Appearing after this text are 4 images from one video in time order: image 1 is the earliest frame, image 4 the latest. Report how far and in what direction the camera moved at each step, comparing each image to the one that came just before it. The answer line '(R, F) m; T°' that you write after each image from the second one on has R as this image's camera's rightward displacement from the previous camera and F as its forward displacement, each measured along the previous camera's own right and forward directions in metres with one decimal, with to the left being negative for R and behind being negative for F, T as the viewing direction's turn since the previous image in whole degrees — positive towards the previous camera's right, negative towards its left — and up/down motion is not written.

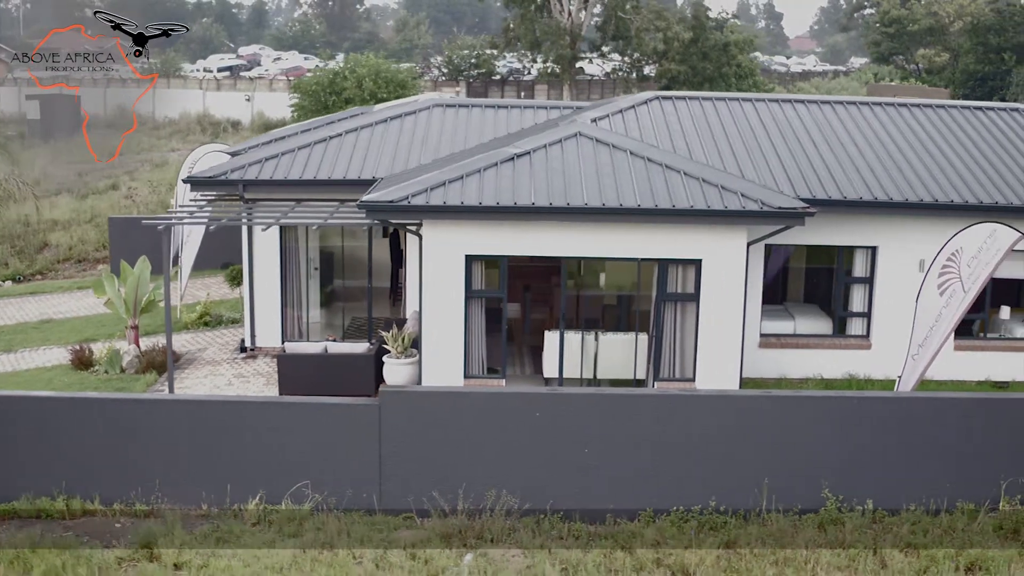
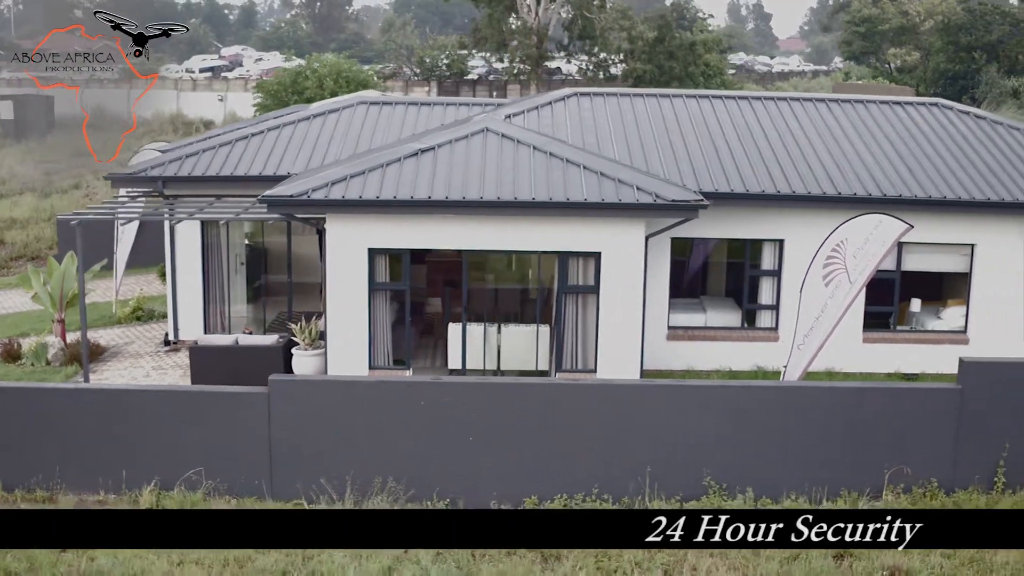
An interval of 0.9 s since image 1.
(+1.2, -0.2) m; 0°
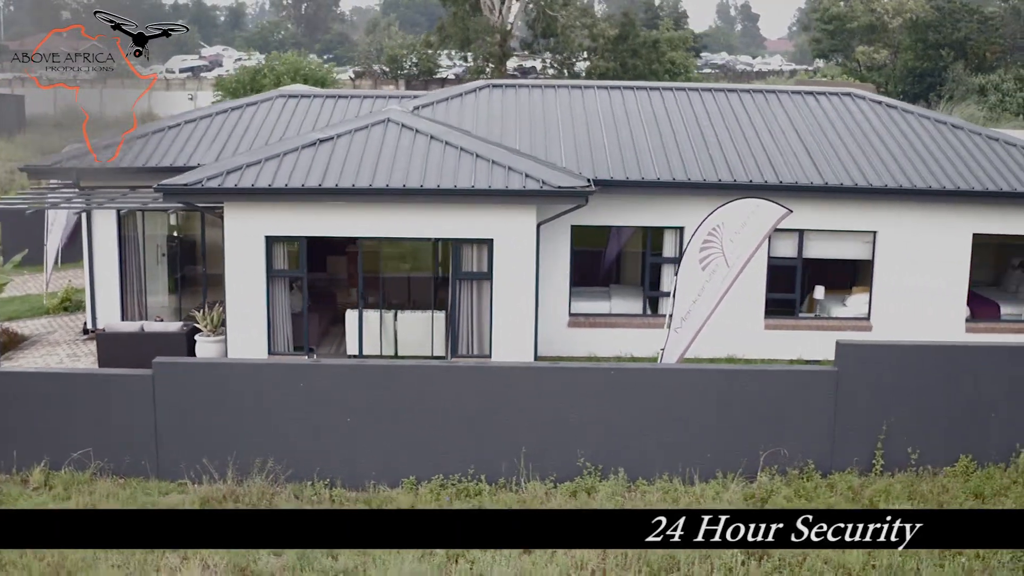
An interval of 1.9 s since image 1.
(+1.3, -0.2) m; -1°
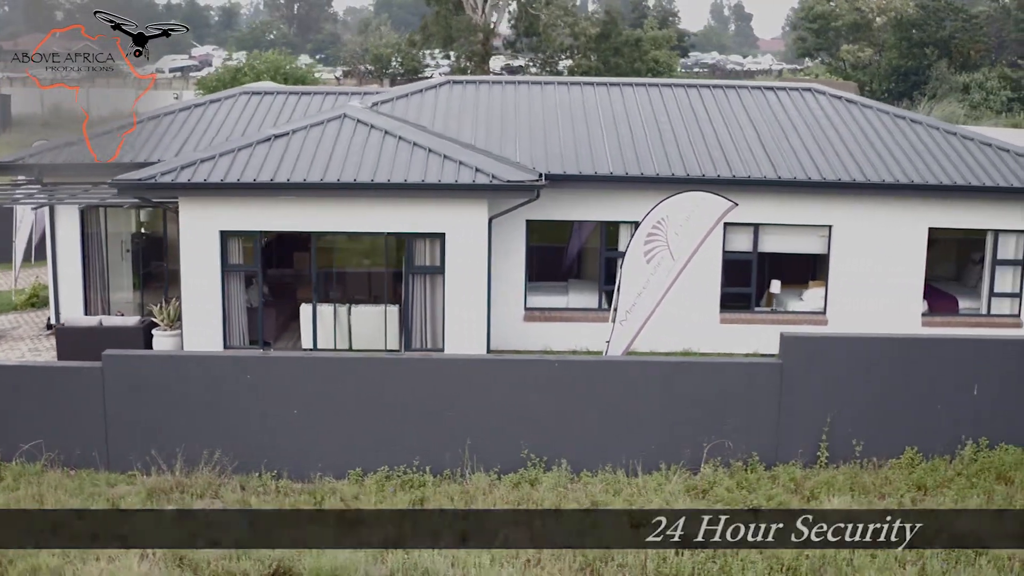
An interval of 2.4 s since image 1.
(+0.6, -0.1) m; 0°
